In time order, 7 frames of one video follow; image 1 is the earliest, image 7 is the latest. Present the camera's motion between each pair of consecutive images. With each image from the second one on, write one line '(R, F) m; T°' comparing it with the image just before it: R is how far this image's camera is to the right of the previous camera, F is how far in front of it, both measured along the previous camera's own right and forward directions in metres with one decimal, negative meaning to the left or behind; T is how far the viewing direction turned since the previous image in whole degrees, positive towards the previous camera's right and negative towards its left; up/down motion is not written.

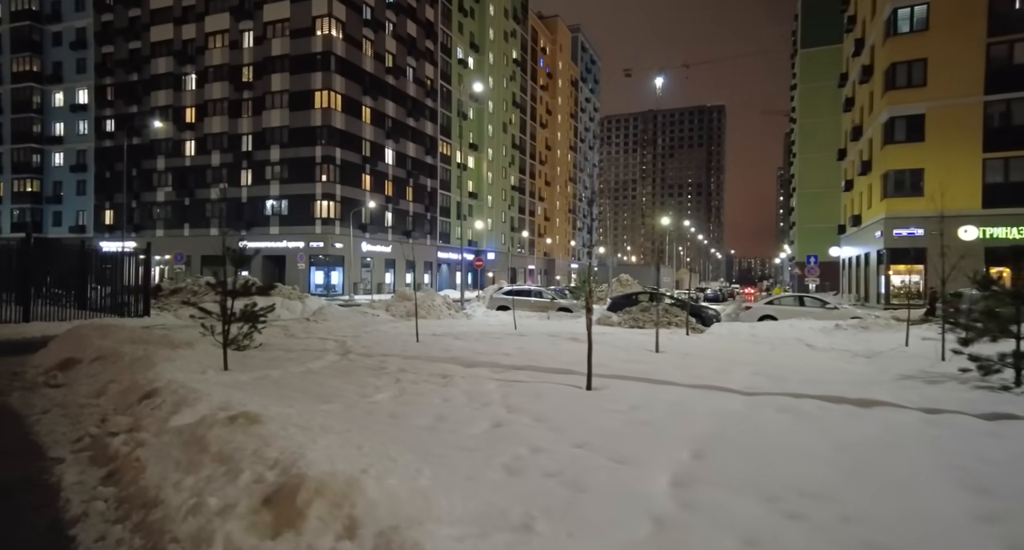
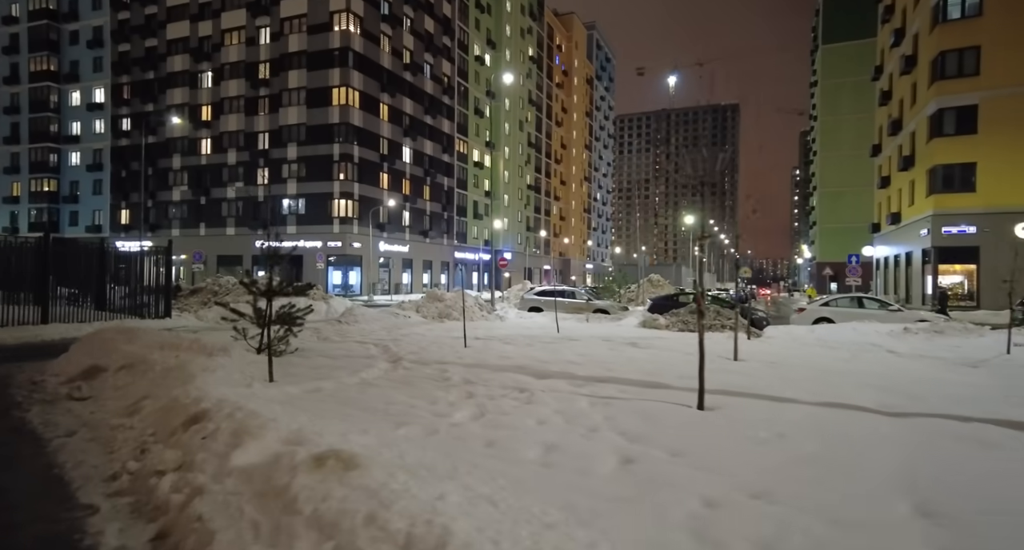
(-1.0, +1.1) m; -1°
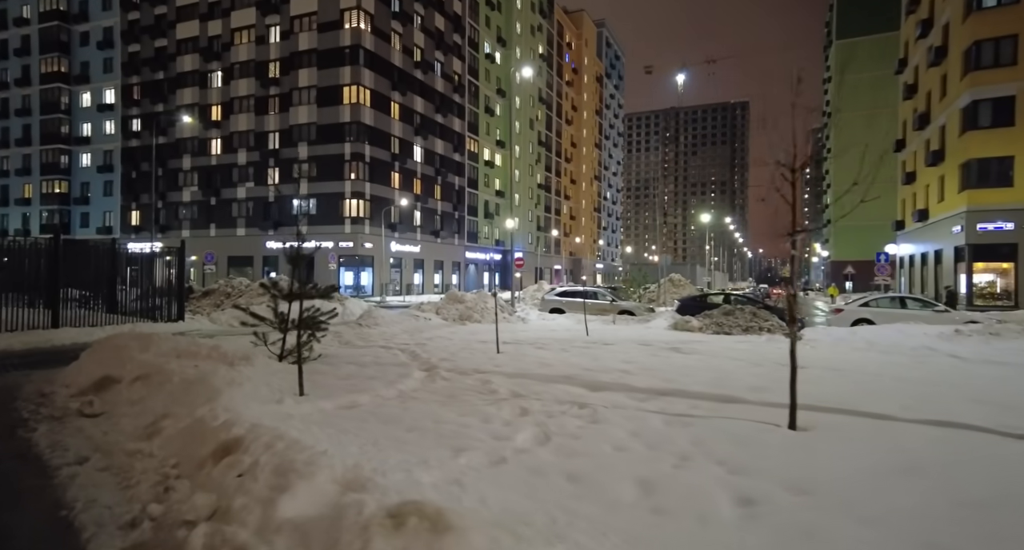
(-0.6, +0.7) m; -1°
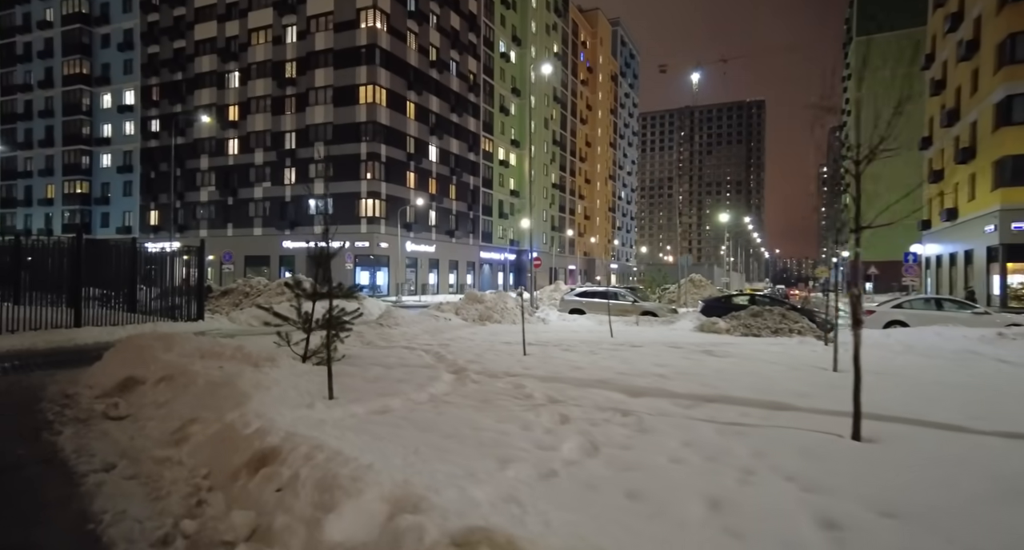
(-0.3, +0.3) m; -1°
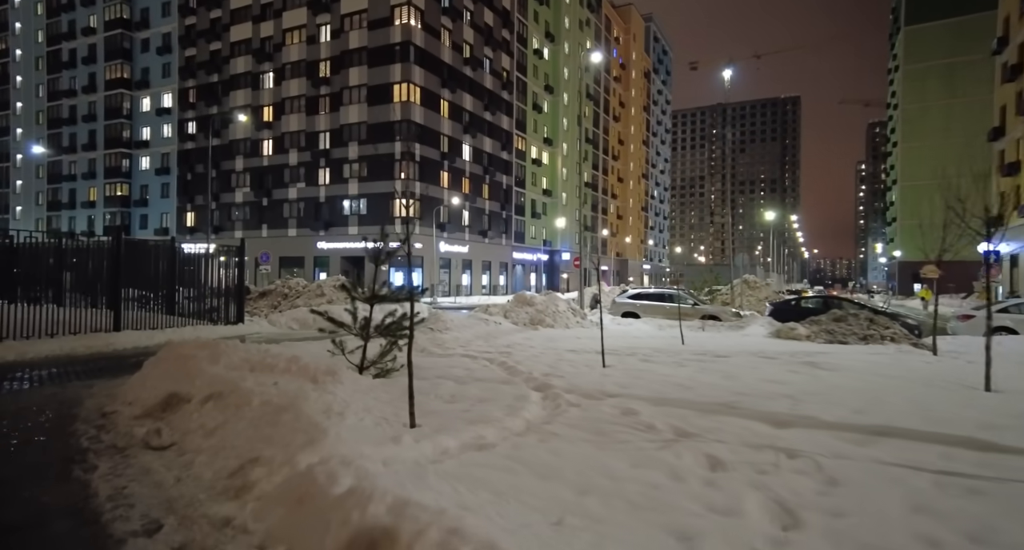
(-0.9, +1.2) m; -3°
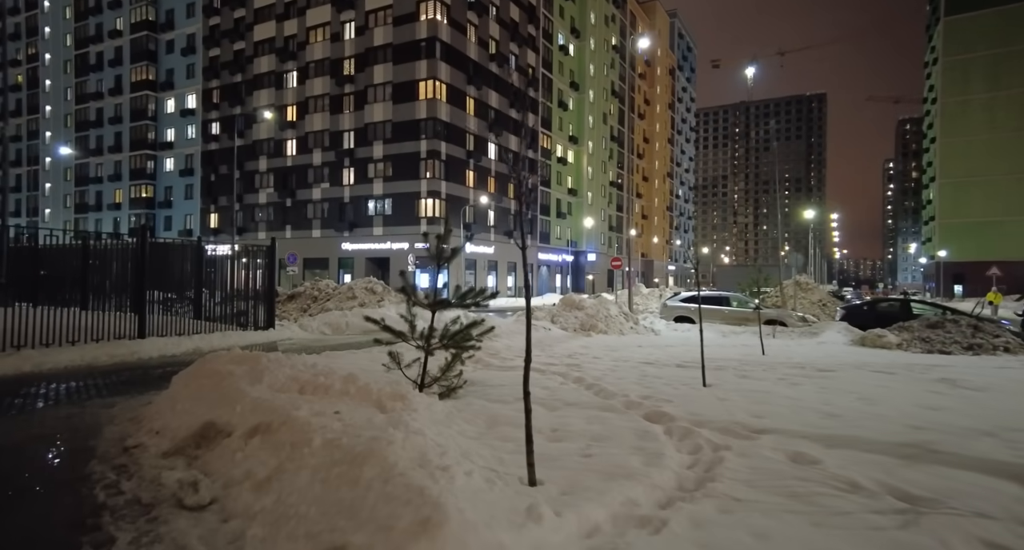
(-0.9, +1.4) m; -2°
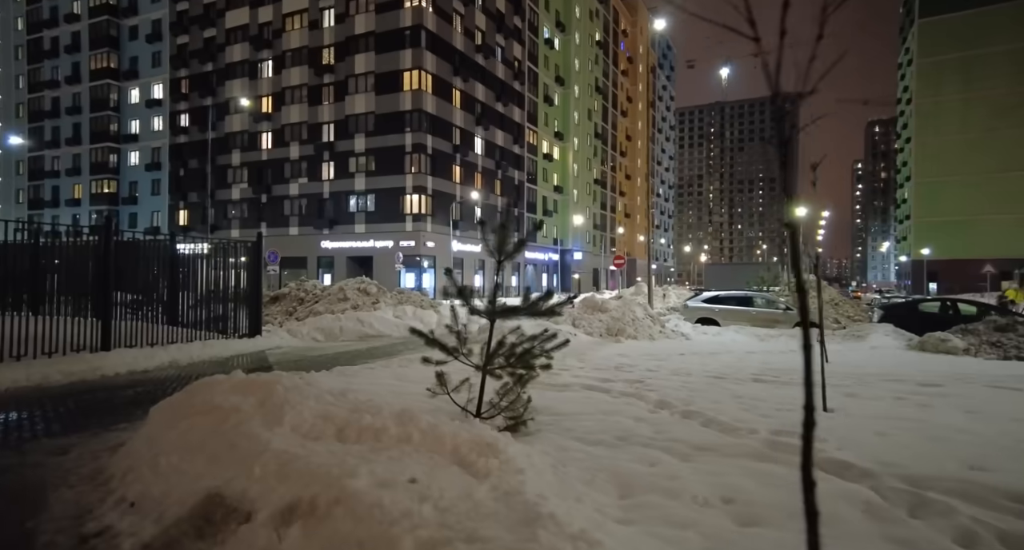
(-1.2, +1.8) m; +3°
